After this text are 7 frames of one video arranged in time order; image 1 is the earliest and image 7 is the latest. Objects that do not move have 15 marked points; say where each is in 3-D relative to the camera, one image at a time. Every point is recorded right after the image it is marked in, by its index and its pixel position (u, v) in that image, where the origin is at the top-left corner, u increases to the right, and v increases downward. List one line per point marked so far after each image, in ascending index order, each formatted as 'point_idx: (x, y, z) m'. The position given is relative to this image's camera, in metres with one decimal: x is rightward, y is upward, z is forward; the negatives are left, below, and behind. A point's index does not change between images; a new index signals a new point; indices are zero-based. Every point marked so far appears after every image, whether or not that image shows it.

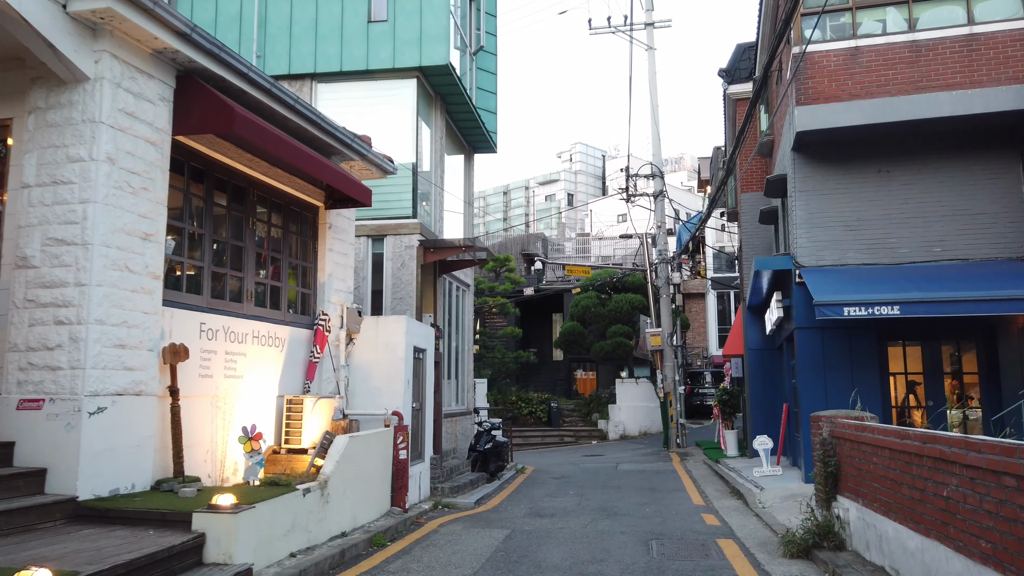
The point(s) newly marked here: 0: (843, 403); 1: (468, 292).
0: (+5.5, -1.9, +12.5) m
1: (-1.0, -0.1, +18.1) m
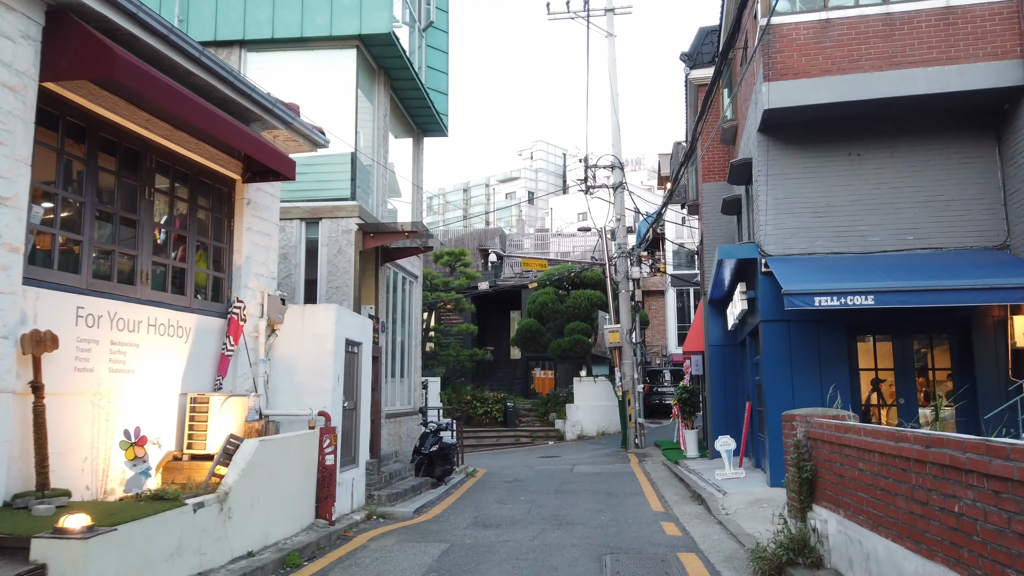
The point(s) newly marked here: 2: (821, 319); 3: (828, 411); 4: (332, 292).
0: (+4.7, -1.8, +11.7) m
1: (-2.2, +0.1, +17.0) m
2: (+4.9, -0.5, +11.8) m
3: (+3.0, -1.2, +7.1) m
4: (-3.0, -0.1, +12.5) m
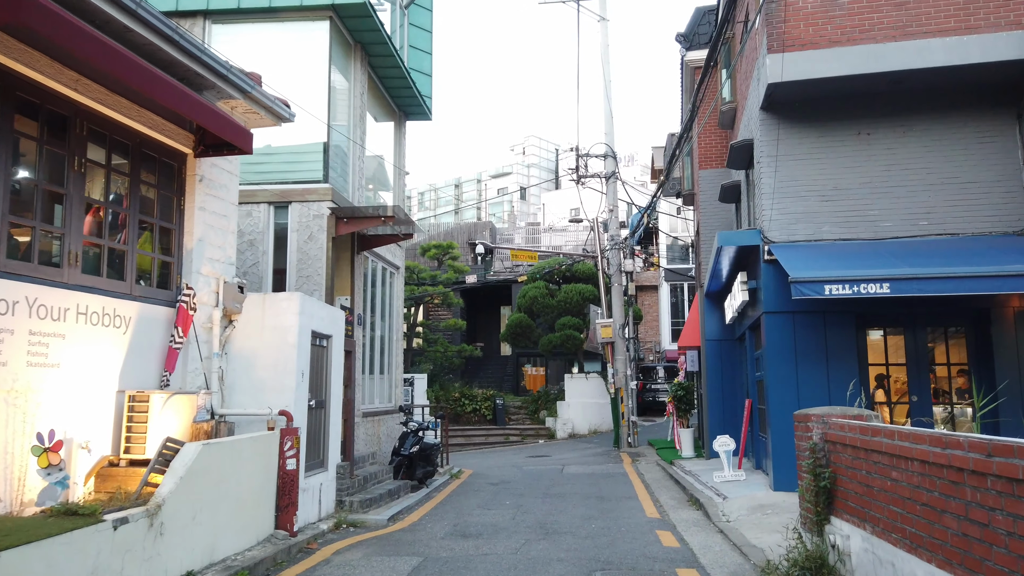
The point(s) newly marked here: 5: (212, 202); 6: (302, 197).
0: (+4.4, -1.6, +10.9) m
1: (-2.4, +0.3, +16.1) m
2: (+4.6, -0.3, +11.0) m
3: (+2.8, -1.0, +6.2) m
4: (-3.3, +0.1, +11.6) m
5: (-3.5, +1.0, +8.7) m
6: (-3.3, +1.4, +11.7) m
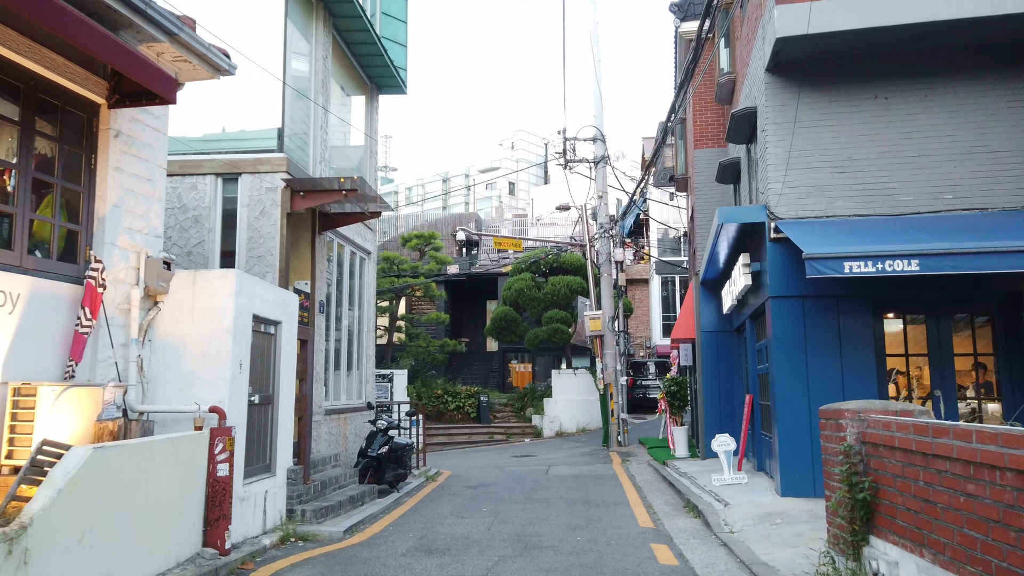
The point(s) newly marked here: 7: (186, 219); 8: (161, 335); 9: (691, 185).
0: (+4.1, -1.4, +9.7) m
1: (-2.8, +0.5, +14.8) m
2: (+4.3, -0.1, +9.8) m
3: (+2.5, -0.8, +5.0) m
4: (-3.6, +0.3, +10.3) m
5: (-3.7, +1.2, +7.4) m
6: (-3.6, +1.7, +10.4) m
7: (-4.5, +1.0, +10.4) m
8: (-3.5, -0.5, +7.5) m
9: (+4.4, +2.5, +18.3) m
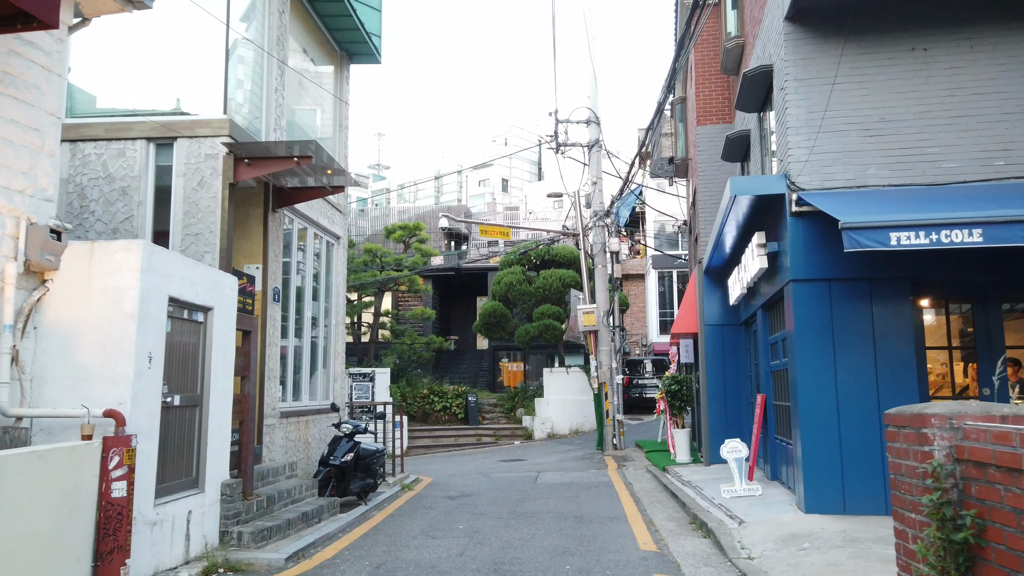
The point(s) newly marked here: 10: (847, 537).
0: (+3.9, -1.2, +8.3) m
1: (-3.1, +0.7, +13.4) m
2: (+4.1, +0.1, +8.4) m
3: (+2.3, -0.6, +3.6) m
4: (-3.8, +0.6, +8.9) m
5: (-4.0, +1.4, +6.0) m
6: (-3.8, +1.9, +9.0) m
7: (-4.8, +1.2, +9.0) m
8: (-3.7, -0.3, +6.1) m
9: (+4.1, +2.7, +16.9) m
10: (+3.3, -2.4, +7.3) m
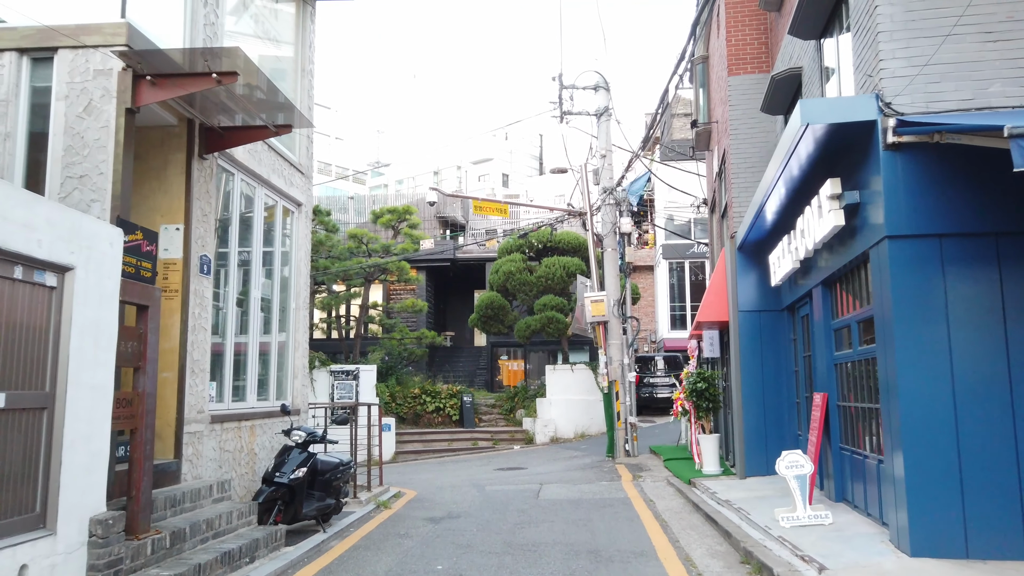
0: (+3.8, -0.8, +6.0) m
1: (-3.1, +1.1, +11.1) m
2: (+4.0, +0.5, +6.1) m
3: (+2.3, -0.2, +1.4) m
4: (-3.9, +0.9, +6.6) m
5: (-4.0, +1.8, +3.7) m
6: (-3.9, +2.2, +6.7) m
7: (-4.8, +1.5, +6.7) m
8: (-3.8, +0.1, +3.8) m
9: (+4.0, +3.1, +14.6) m
10: (+3.2, -2.1, +5.1) m
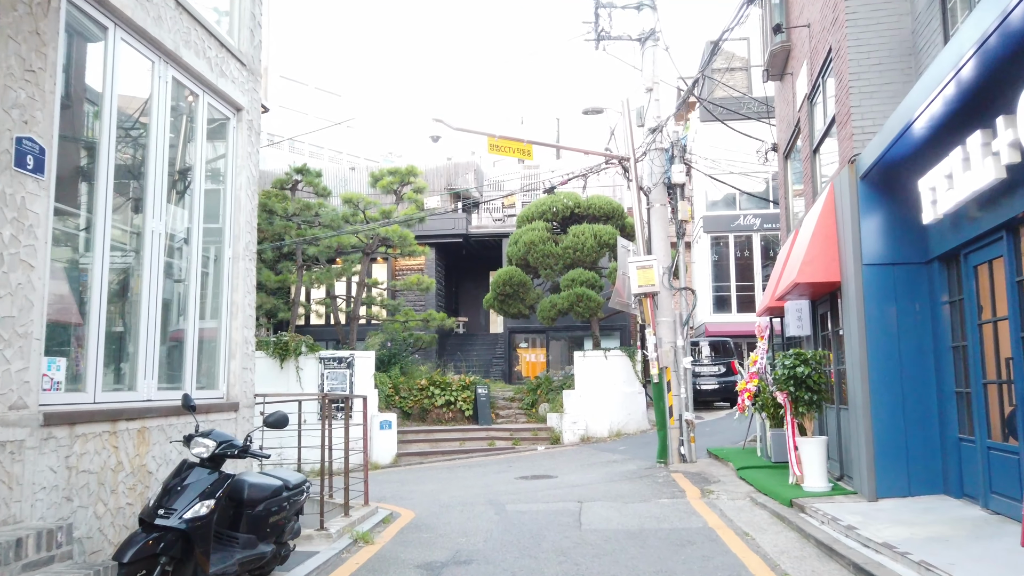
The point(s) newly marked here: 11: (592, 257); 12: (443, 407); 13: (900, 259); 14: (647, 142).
0: (+4.1, -0.2, +2.5) m
1: (-2.8, +1.7, +7.8) m
2: (+4.3, +1.0, +2.6) m
3: (+2.4, +0.3, -2.1) m
4: (-3.6, +1.5, +3.3) m
5: (-3.8, +2.3, +0.4) m
6: (-3.6, +2.8, +3.3) m
7: (-4.6, +2.1, +3.4) m
8: (-3.6, +0.6, +0.5) m
9: (+4.4, +3.7, +11.1) m
10: (+3.5, -1.5, +1.6) m
11: (+2.1, +0.9, +19.6) m
12: (-1.8, -3.1, +19.5) m
13: (+4.4, +0.4, +8.5) m
14: (+2.6, +2.9, +14.7) m
